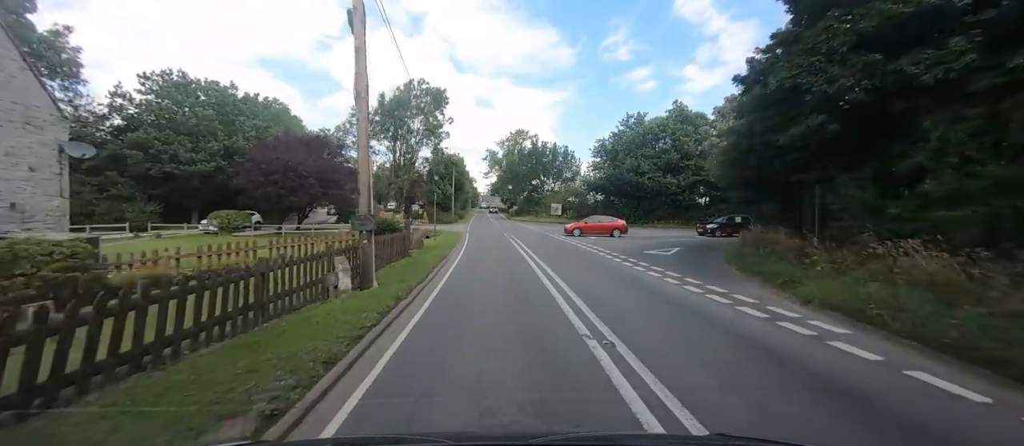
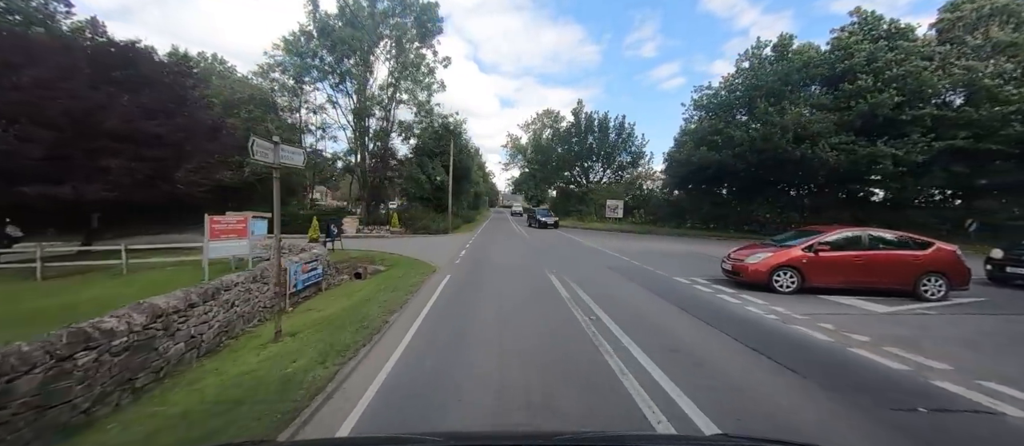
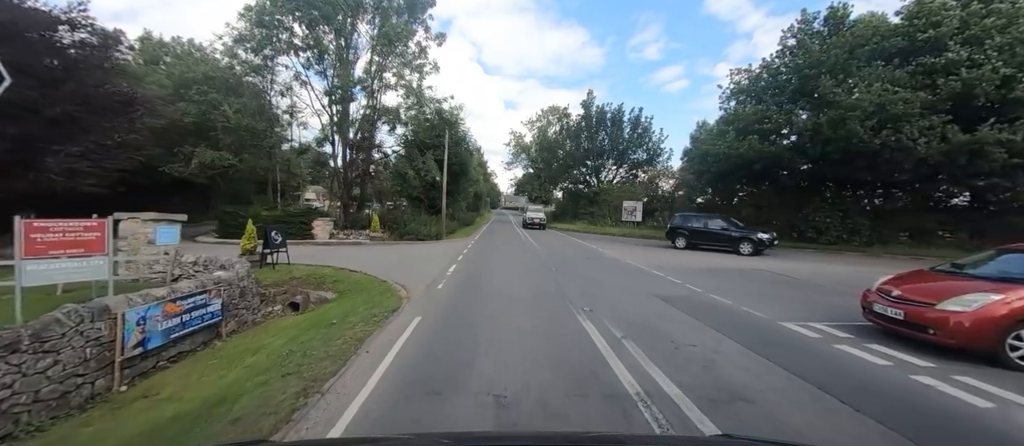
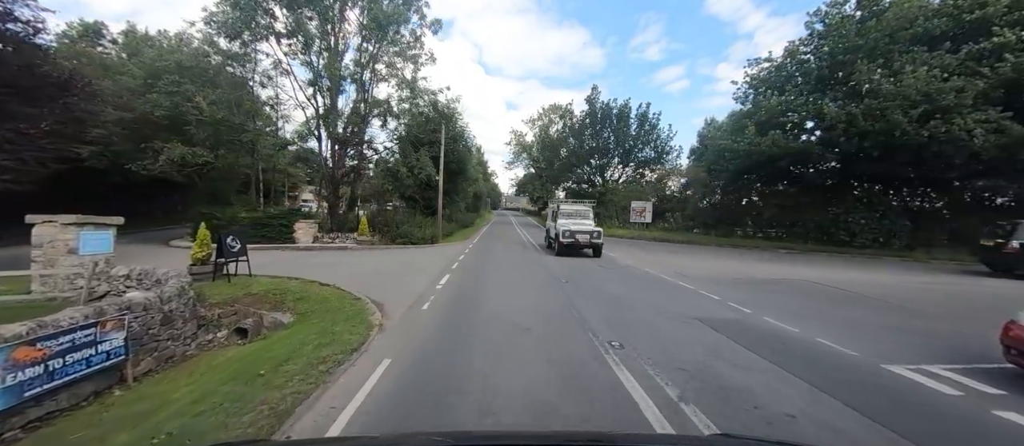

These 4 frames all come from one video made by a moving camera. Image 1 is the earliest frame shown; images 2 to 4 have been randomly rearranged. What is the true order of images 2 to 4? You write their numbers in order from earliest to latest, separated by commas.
2, 3, 4
